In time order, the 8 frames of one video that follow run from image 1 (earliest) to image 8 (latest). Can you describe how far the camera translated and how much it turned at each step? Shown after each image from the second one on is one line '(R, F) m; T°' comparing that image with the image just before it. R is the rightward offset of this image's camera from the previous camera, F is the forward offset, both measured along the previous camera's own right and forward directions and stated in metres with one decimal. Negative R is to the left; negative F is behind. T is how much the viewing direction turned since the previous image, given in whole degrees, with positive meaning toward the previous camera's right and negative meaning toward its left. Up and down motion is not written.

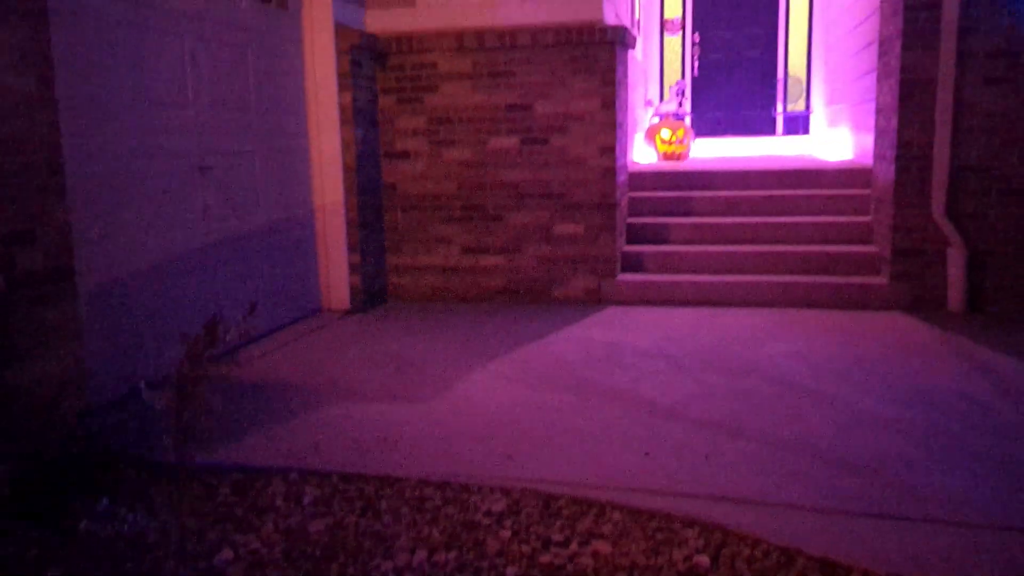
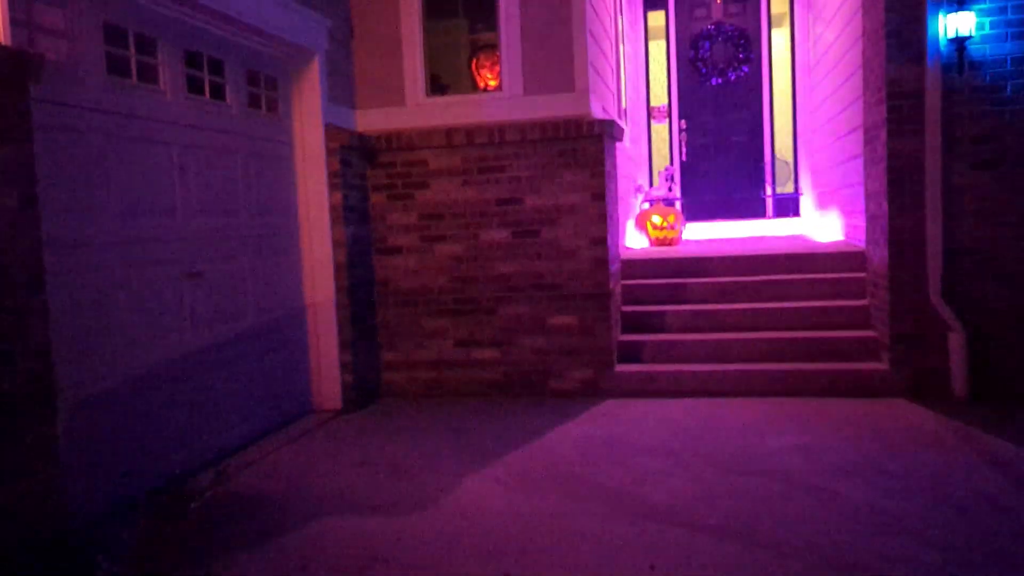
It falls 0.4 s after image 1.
(0.0, +0.1) m; 0°
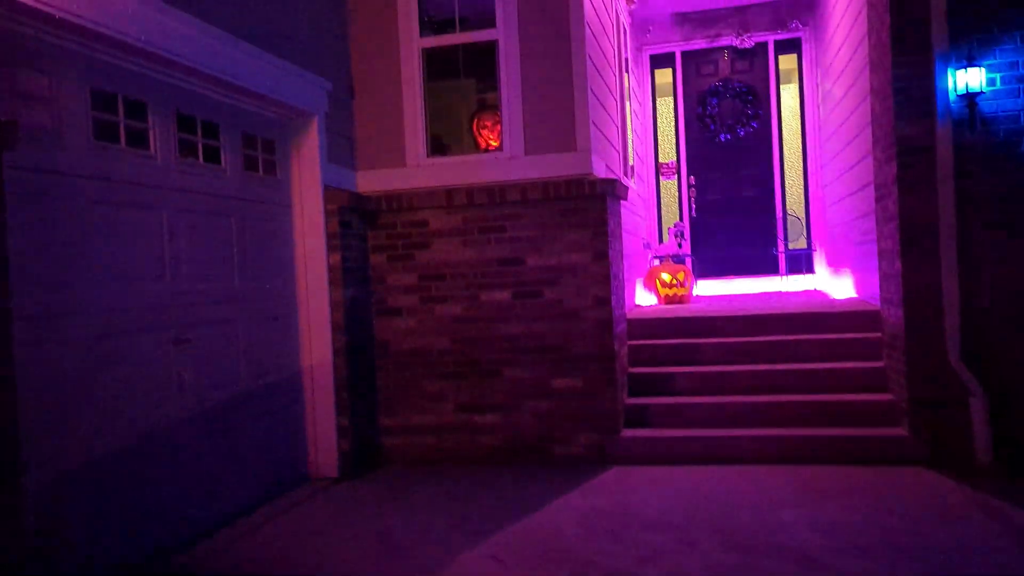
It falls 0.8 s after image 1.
(+0.1, +0.1) m; -1°
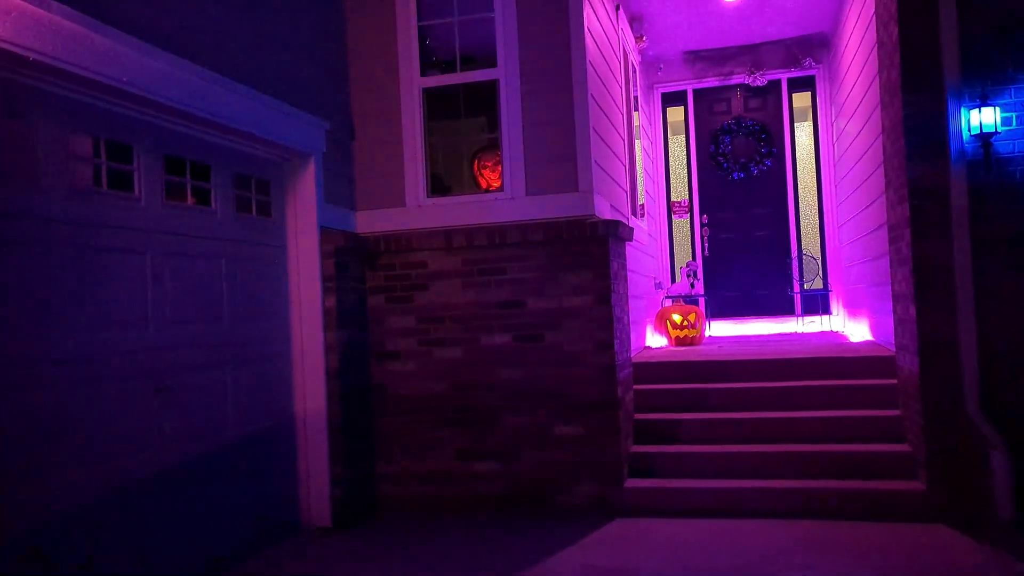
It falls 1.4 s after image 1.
(+0.1, +0.1) m; -2°
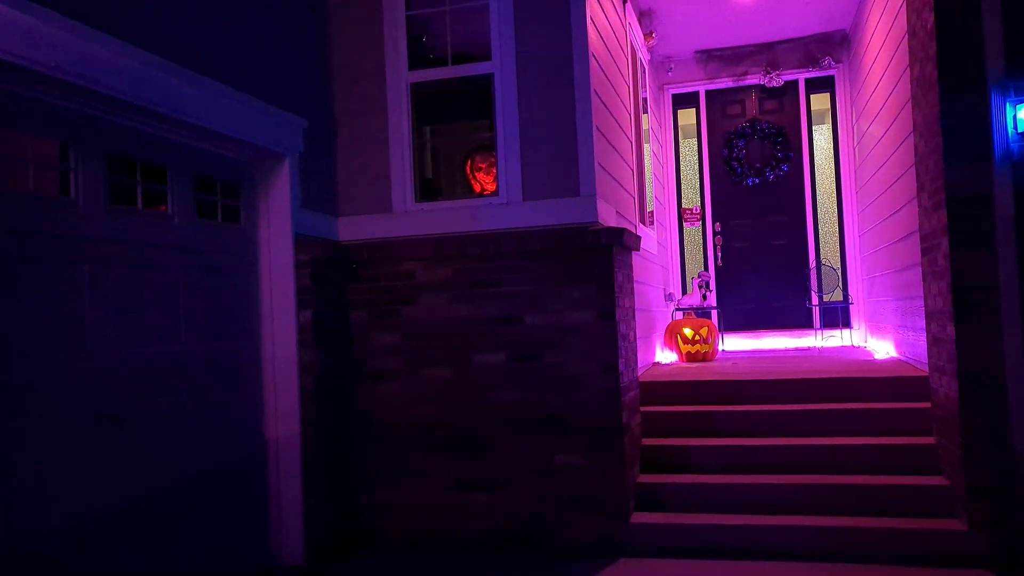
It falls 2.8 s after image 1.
(+0.1, +0.4) m; -1°
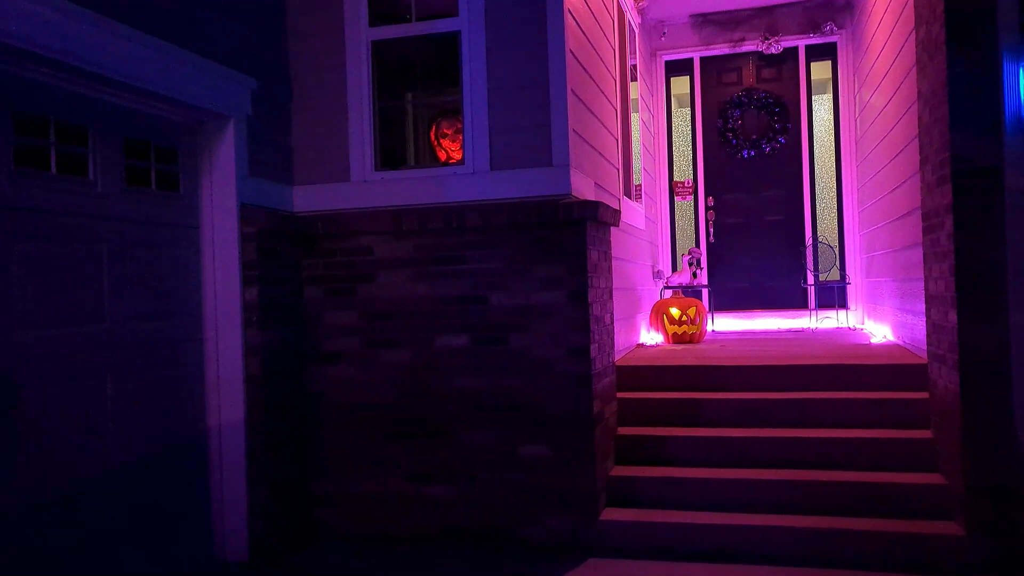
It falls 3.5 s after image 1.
(+0.2, +0.4) m; 0°
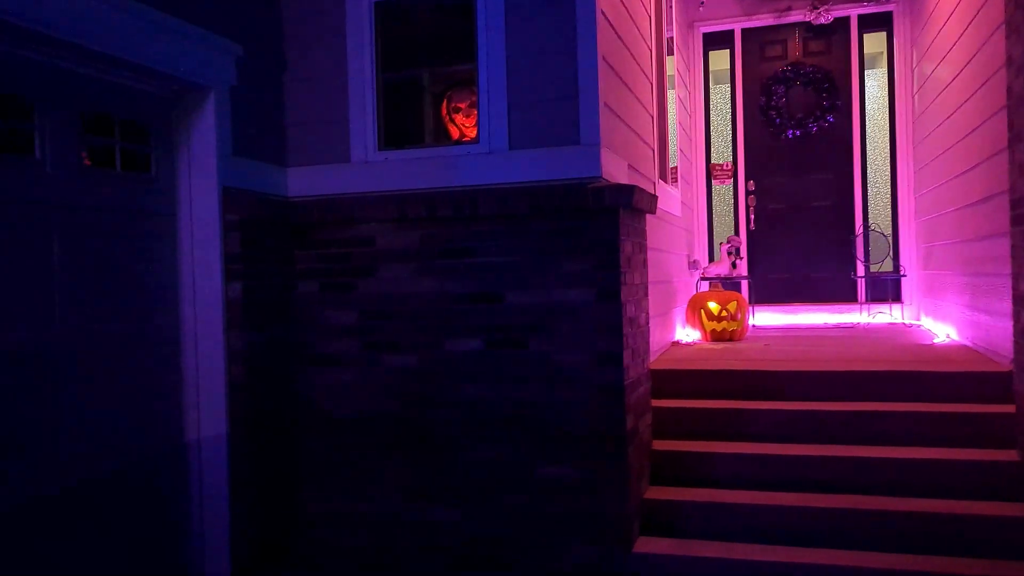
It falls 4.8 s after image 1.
(0.0, +0.5) m; -2°
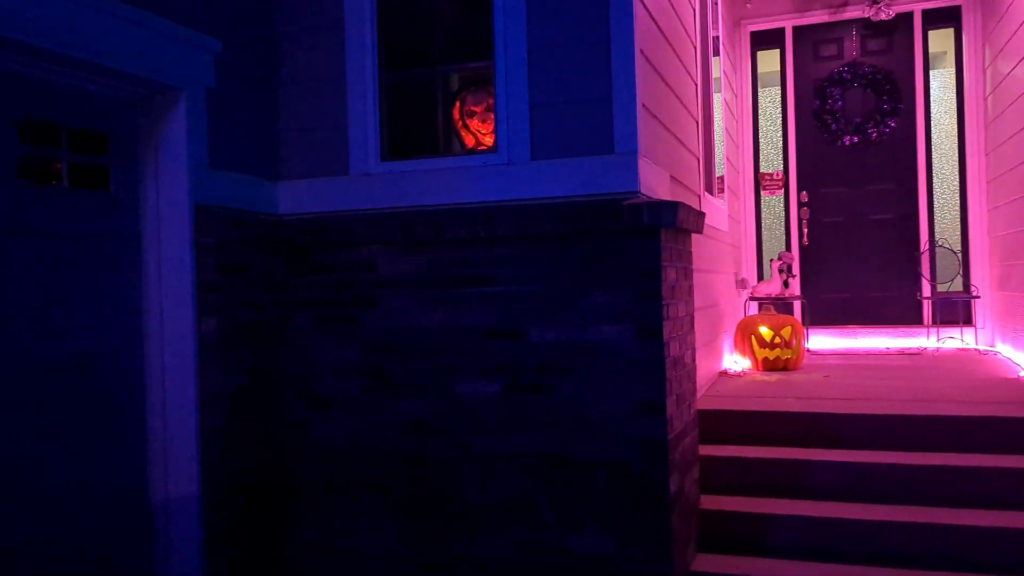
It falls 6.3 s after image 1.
(+0.1, +0.5) m; -3°
